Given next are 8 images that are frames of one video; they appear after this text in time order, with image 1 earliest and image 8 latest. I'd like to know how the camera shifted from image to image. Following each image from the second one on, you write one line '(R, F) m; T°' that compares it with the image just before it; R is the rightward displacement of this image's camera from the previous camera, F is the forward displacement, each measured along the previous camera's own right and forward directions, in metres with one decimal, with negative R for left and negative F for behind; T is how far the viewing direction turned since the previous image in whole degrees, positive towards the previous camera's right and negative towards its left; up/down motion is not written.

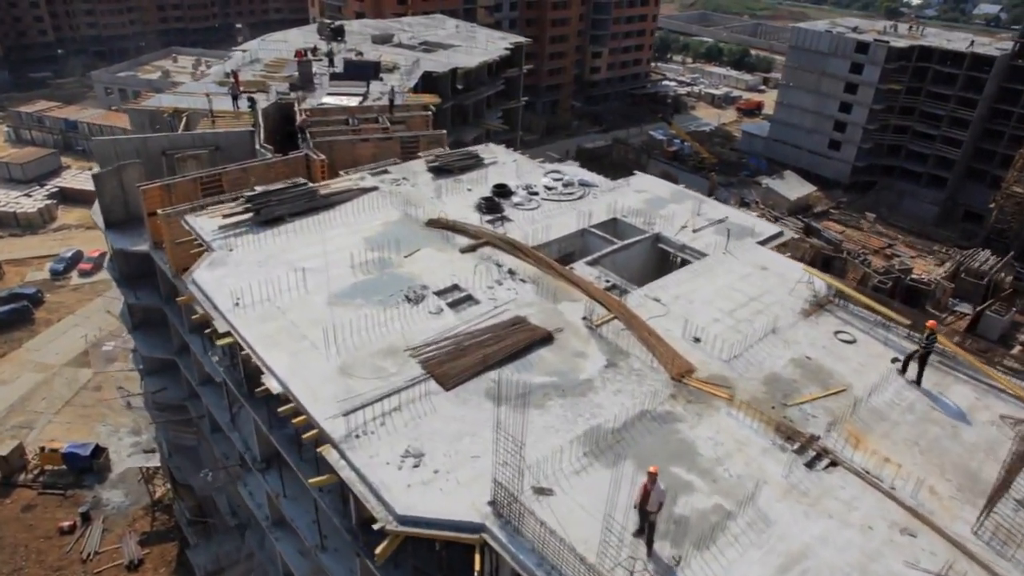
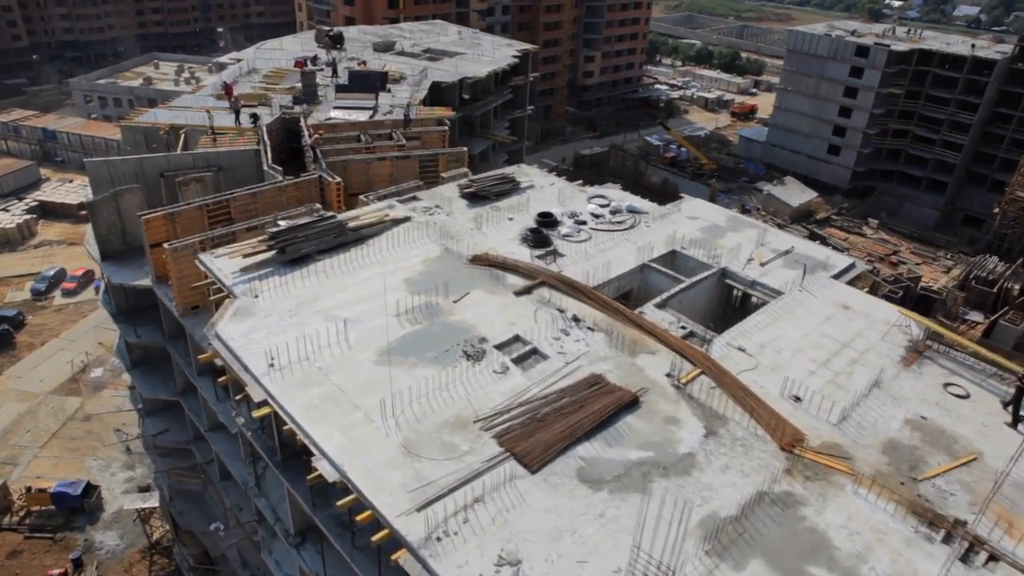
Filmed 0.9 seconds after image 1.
(-2.6, +2.7) m; +1°
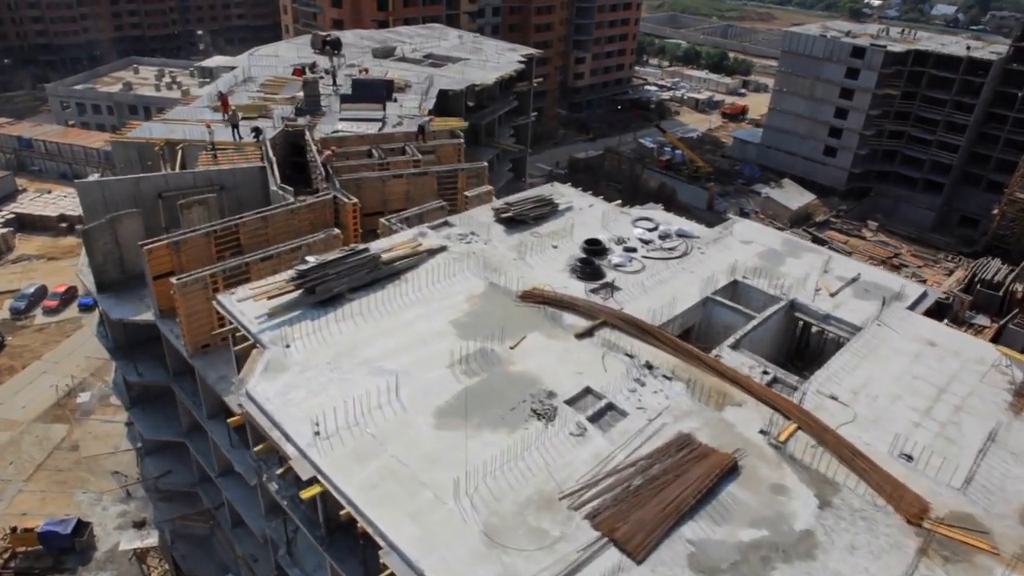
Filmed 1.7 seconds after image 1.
(-2.3, +2.3) m; +2°
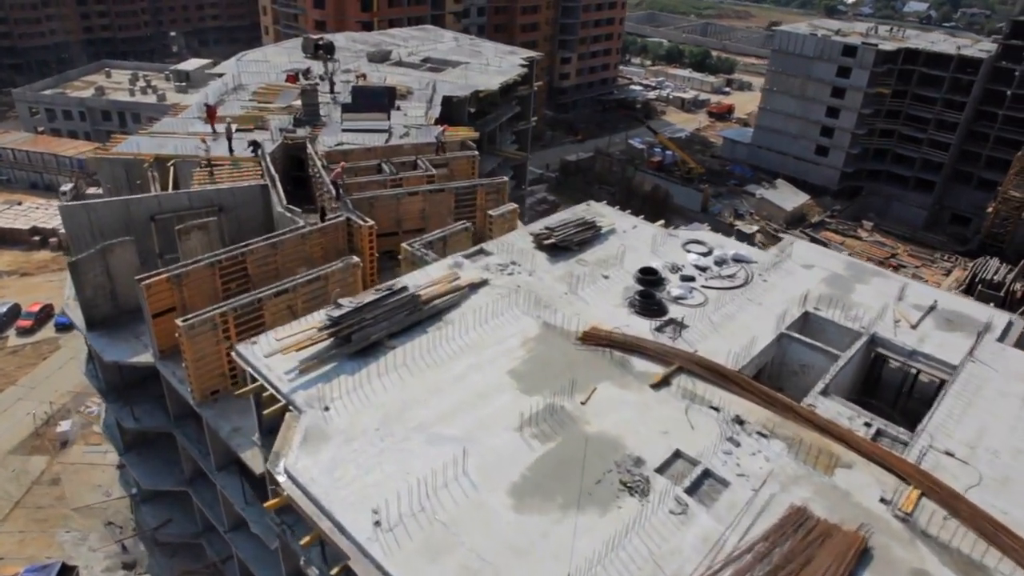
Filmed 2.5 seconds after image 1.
(-2.3, +2.5) m; +2°
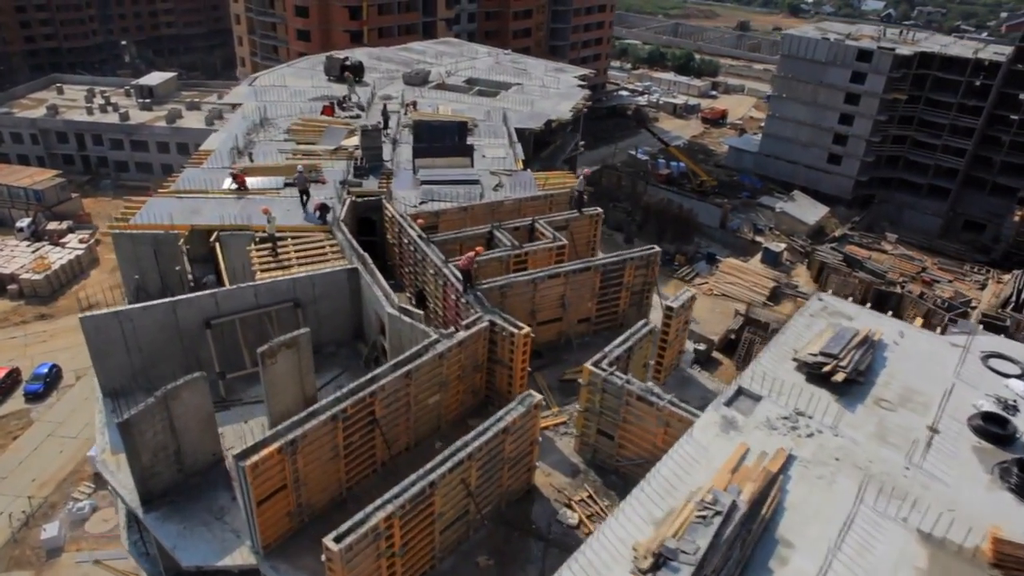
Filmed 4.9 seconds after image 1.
(-7.7, +7.7) m; +4°
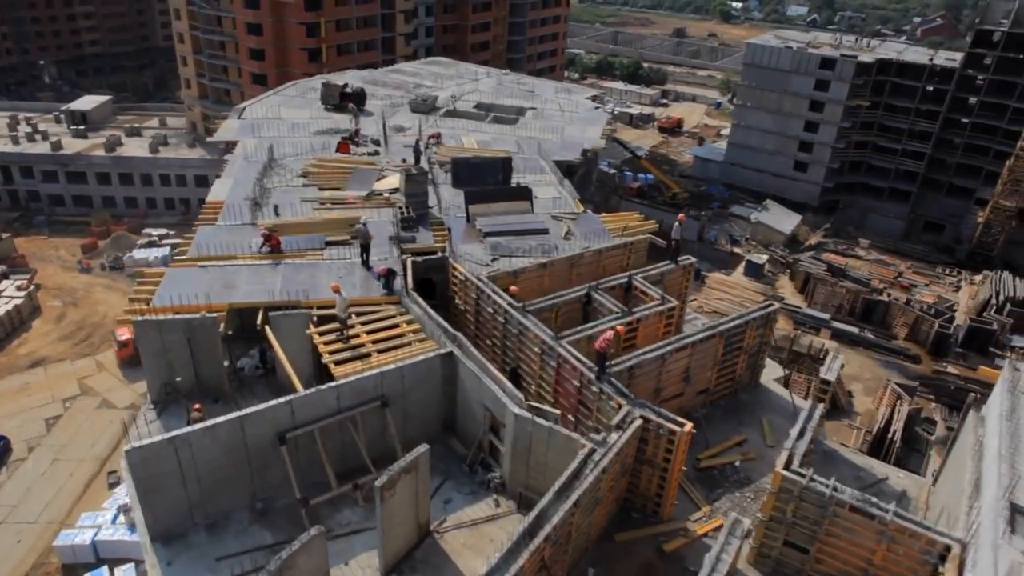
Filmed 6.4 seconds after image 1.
(-5.6, +4.1) m; +5°
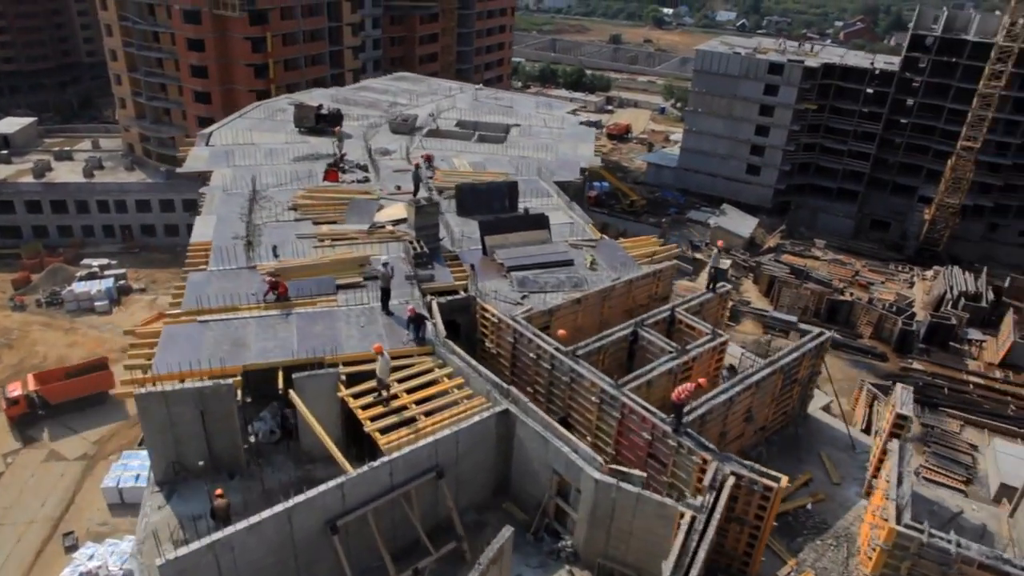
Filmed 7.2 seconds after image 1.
(-3.1, +2.0) m; +5°
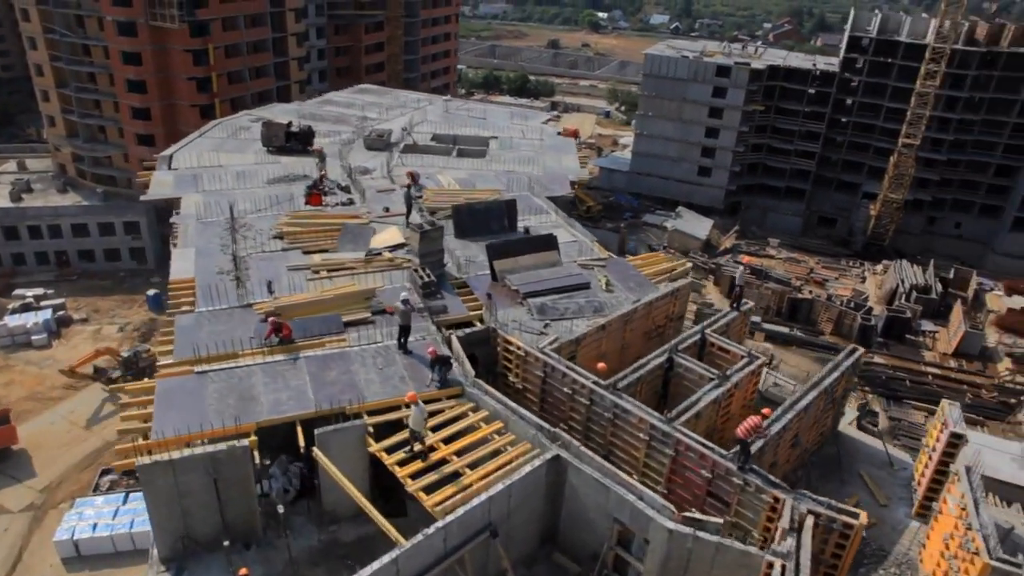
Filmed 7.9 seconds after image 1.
(-2.5, +1.6) m; +5°
